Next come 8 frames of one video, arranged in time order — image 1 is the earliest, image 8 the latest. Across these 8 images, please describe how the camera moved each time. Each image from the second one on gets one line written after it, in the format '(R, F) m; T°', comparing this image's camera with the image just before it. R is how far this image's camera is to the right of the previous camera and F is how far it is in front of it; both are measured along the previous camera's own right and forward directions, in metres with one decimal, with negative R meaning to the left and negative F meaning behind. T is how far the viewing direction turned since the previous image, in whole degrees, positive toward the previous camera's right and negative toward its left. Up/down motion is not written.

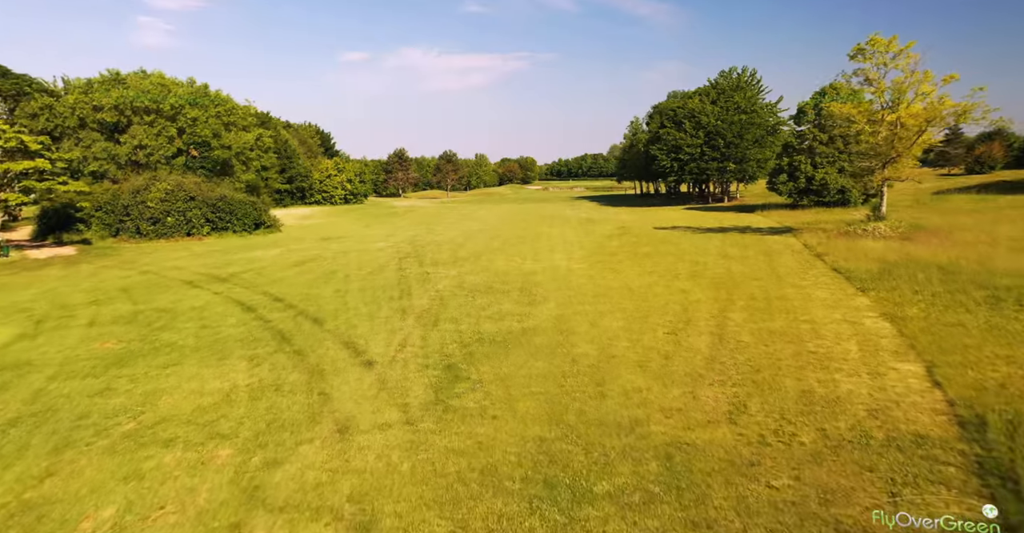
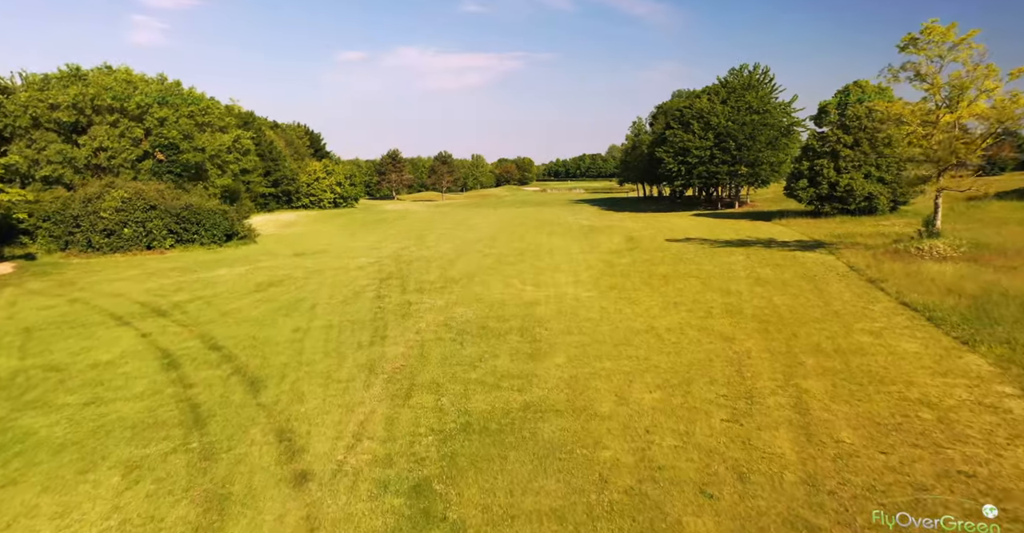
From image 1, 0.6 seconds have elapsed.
(0.0, +3.0) m; 0°
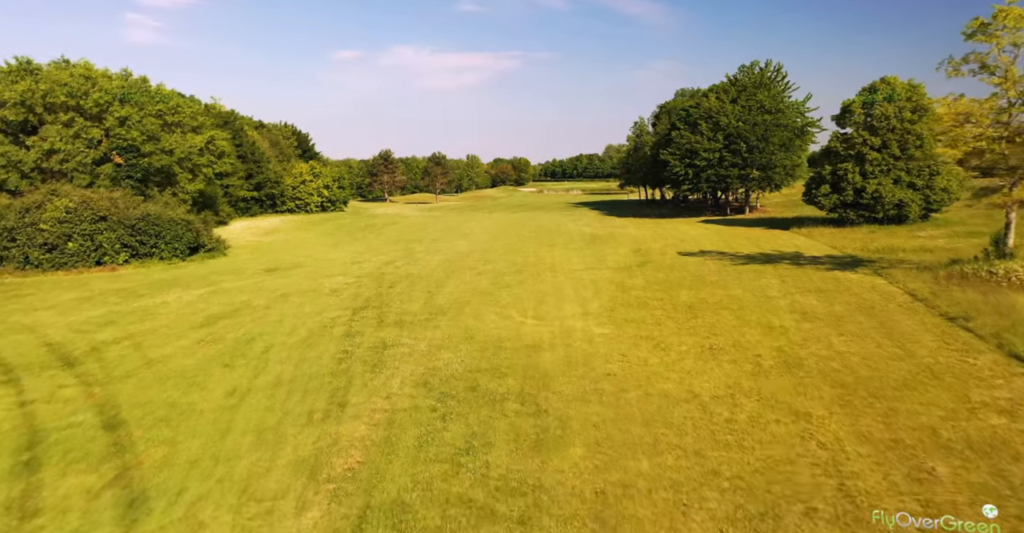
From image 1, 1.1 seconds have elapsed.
(0.0, +3.0) m; 0°
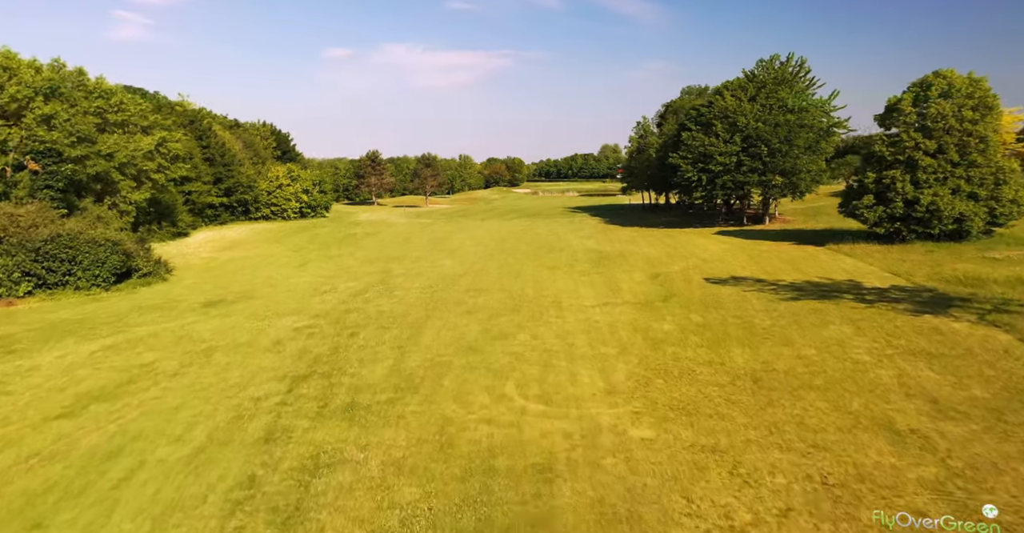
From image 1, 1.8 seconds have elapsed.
(-0.1, +4.7) m; +1°
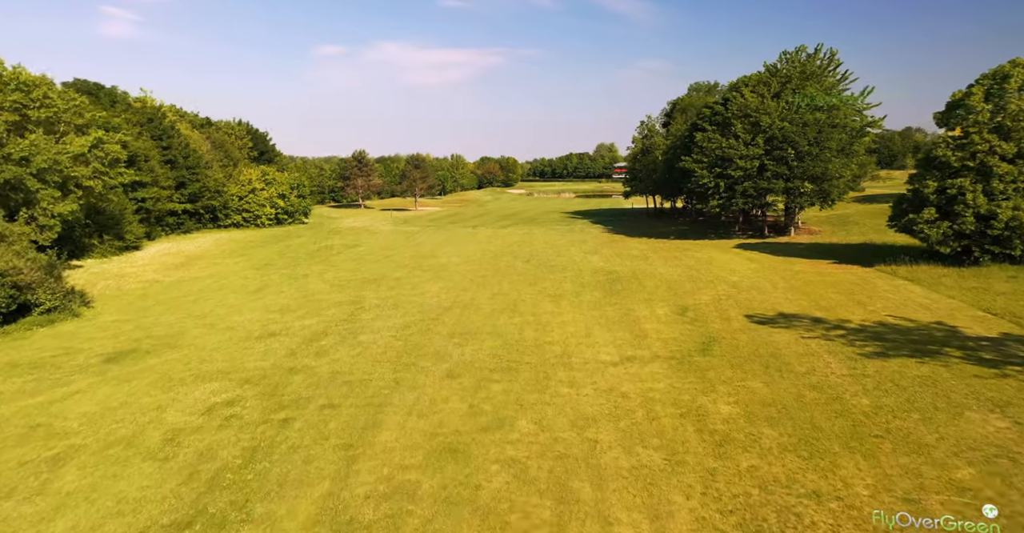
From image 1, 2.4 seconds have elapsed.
(-0.1, +4.8) m; +1°
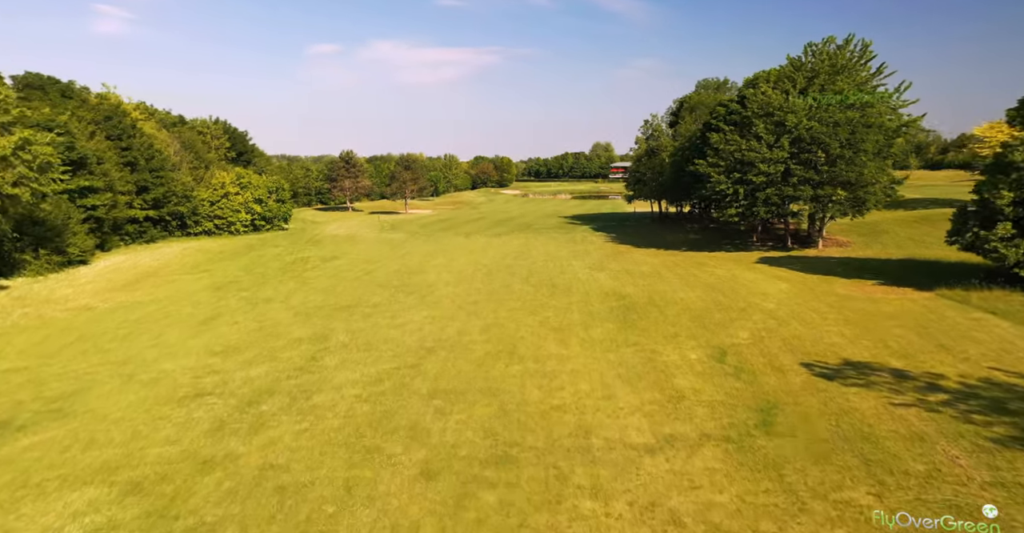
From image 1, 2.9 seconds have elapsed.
(-0.1, +4.1) m; +1°
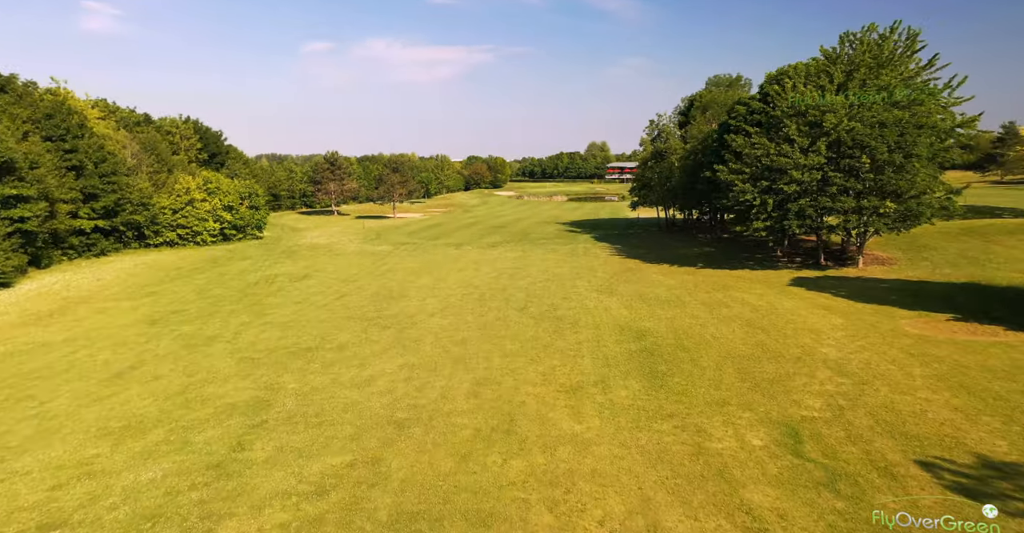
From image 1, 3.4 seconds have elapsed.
(-0.1, +4.7) m; +1°
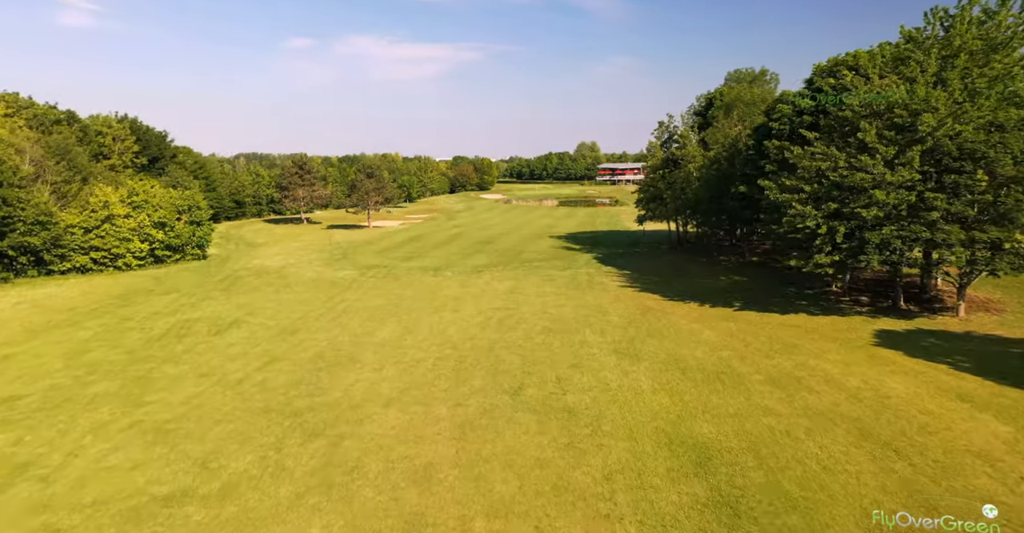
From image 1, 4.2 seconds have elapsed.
(-0.1, +7.9) m; +1°
